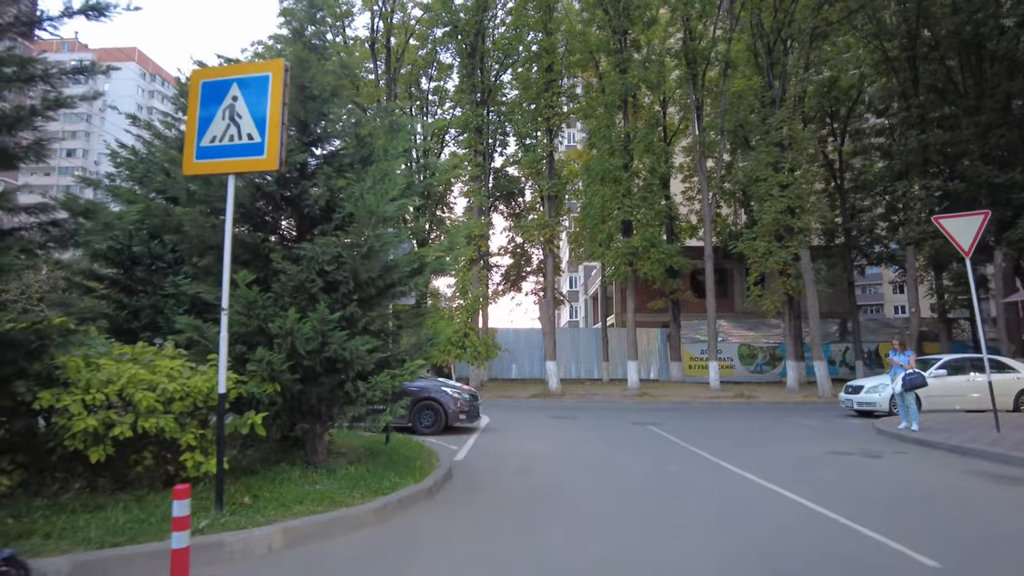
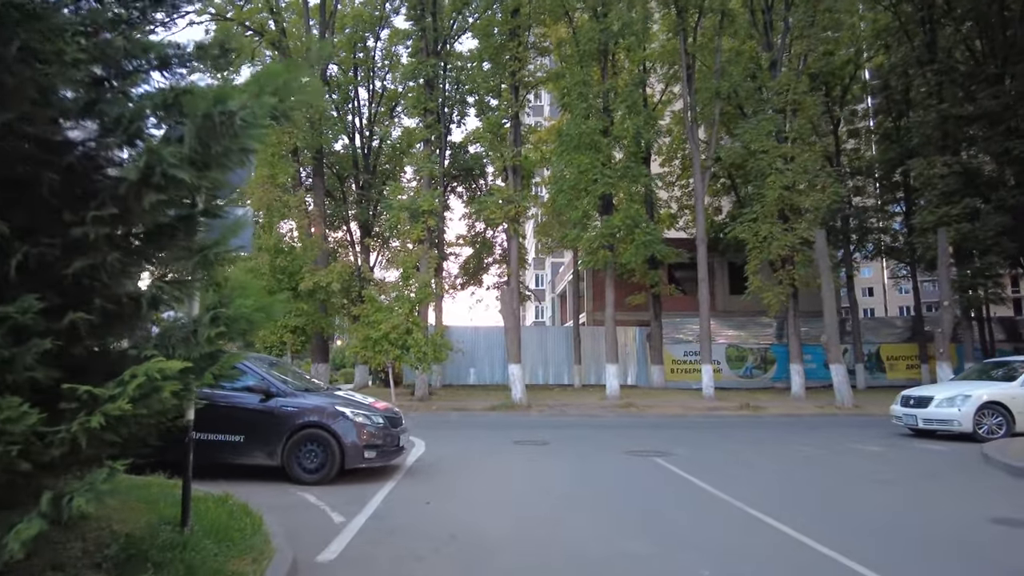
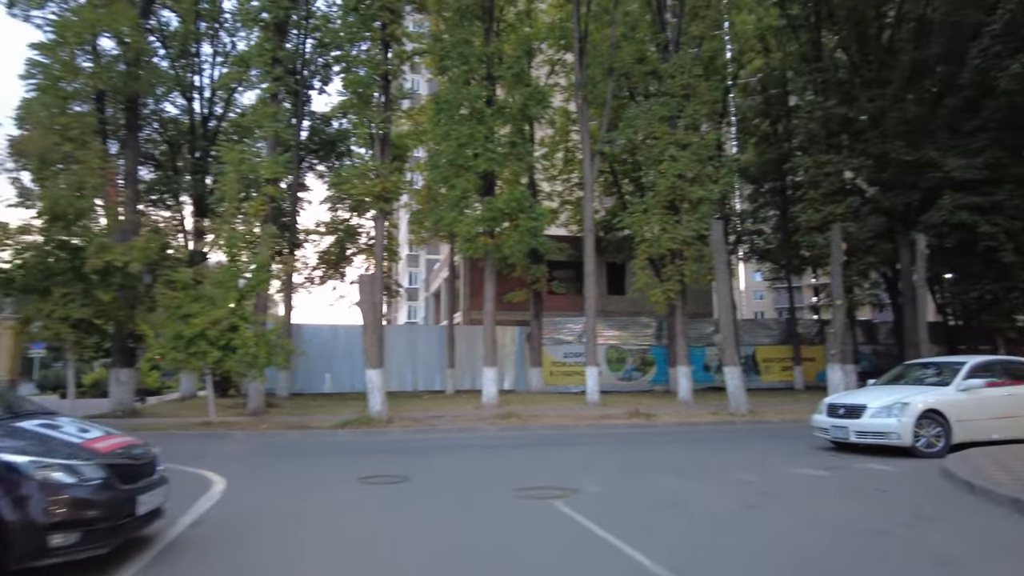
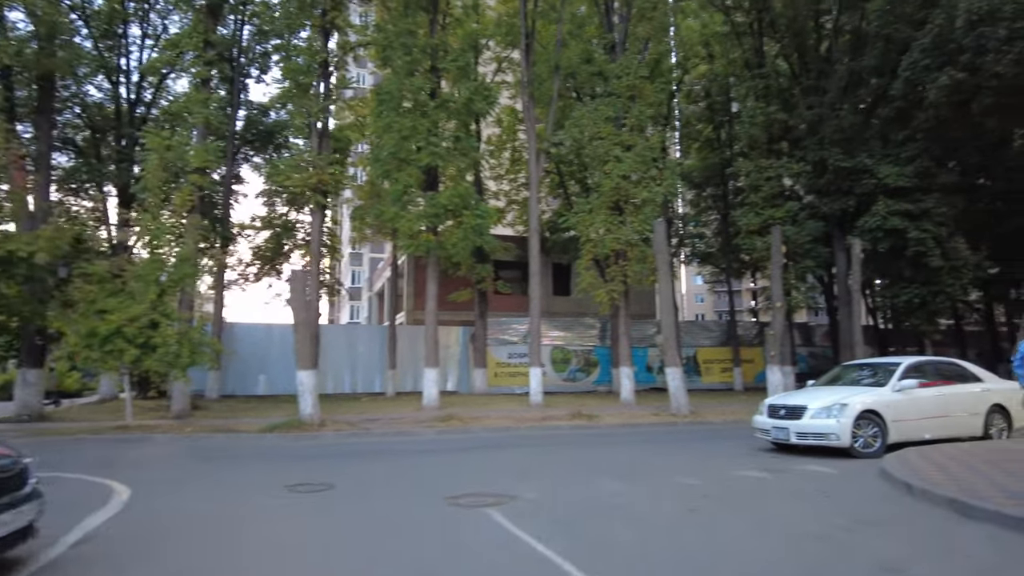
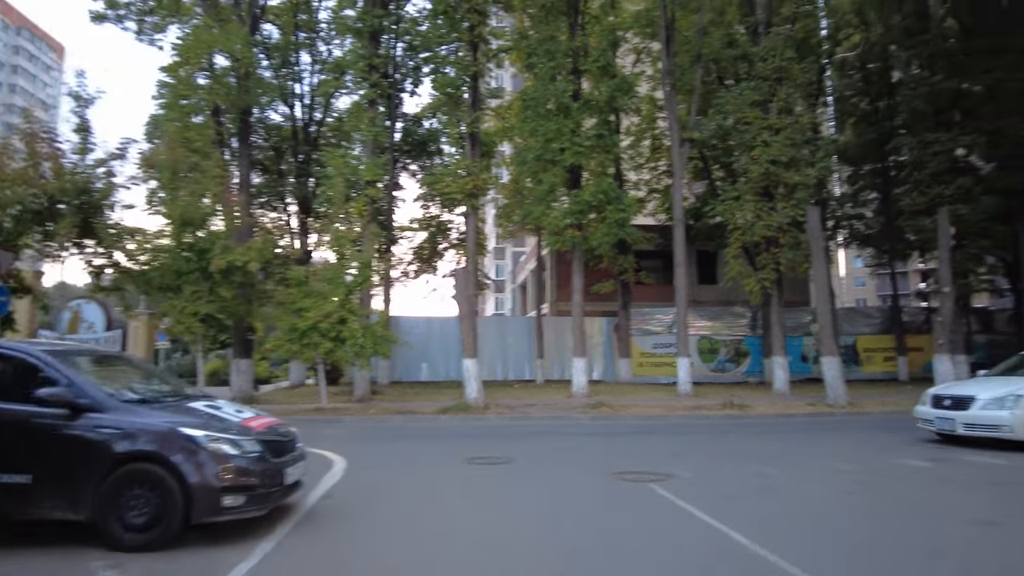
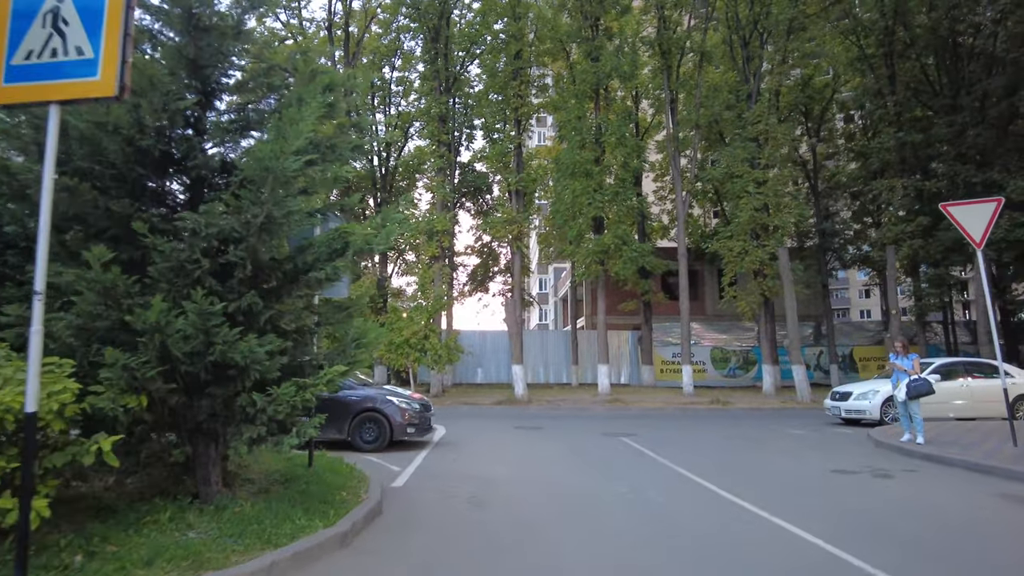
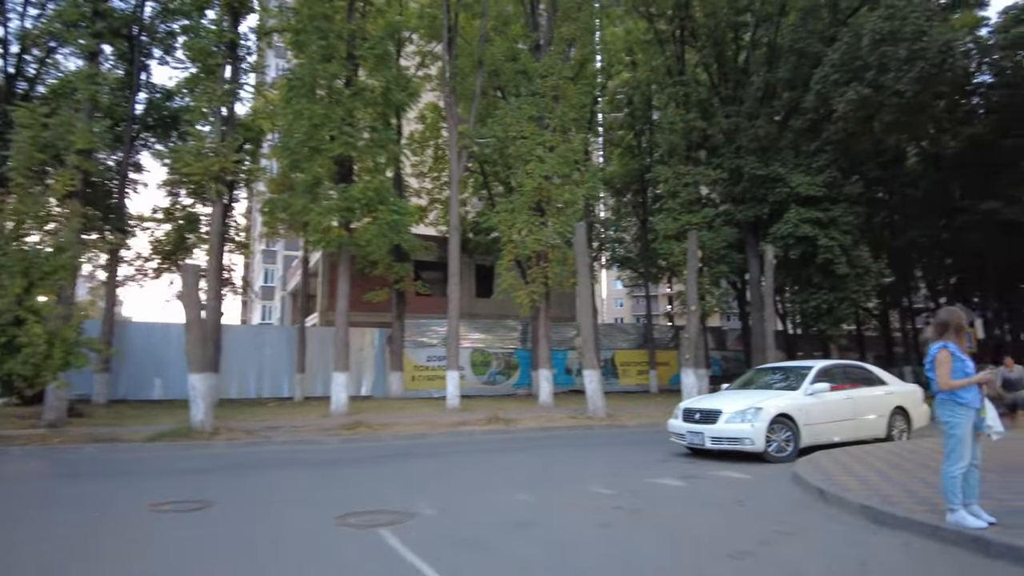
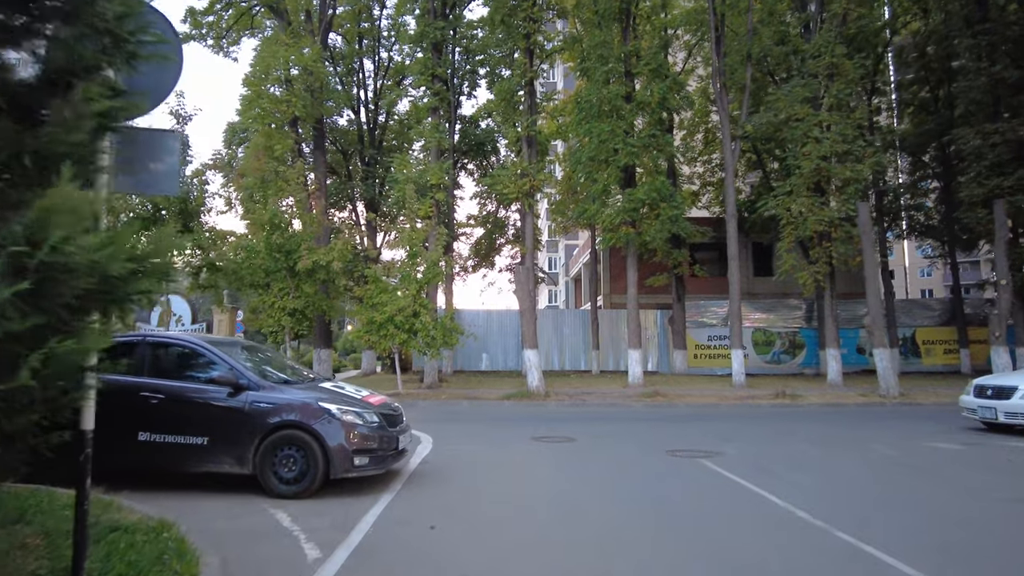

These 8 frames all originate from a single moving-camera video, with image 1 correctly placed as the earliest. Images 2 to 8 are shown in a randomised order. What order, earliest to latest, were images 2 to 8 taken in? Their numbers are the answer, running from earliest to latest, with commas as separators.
6, 2, 8, 5, 3, 4, 7
